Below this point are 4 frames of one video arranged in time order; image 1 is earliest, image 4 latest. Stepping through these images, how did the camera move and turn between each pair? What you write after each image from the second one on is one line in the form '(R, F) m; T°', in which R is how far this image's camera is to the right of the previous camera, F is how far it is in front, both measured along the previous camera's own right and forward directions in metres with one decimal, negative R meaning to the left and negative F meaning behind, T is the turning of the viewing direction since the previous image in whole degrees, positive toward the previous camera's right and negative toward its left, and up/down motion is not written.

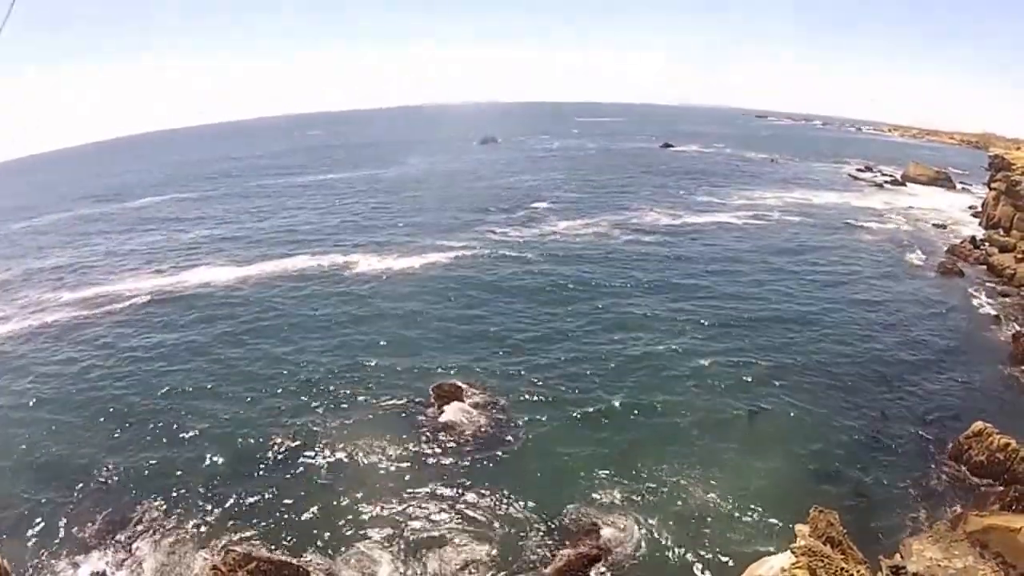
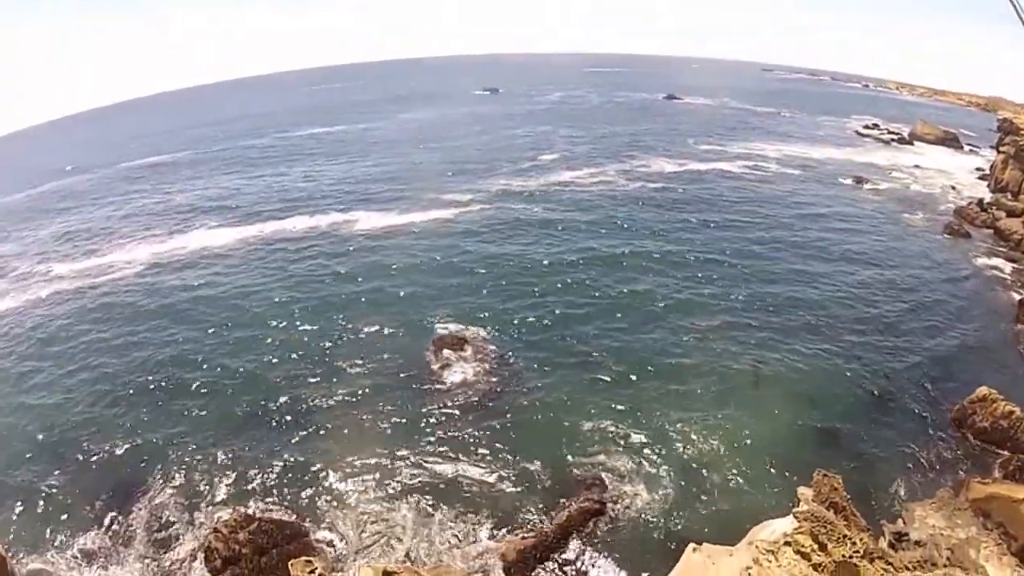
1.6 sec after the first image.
(0.0, +0.6) m; 0°
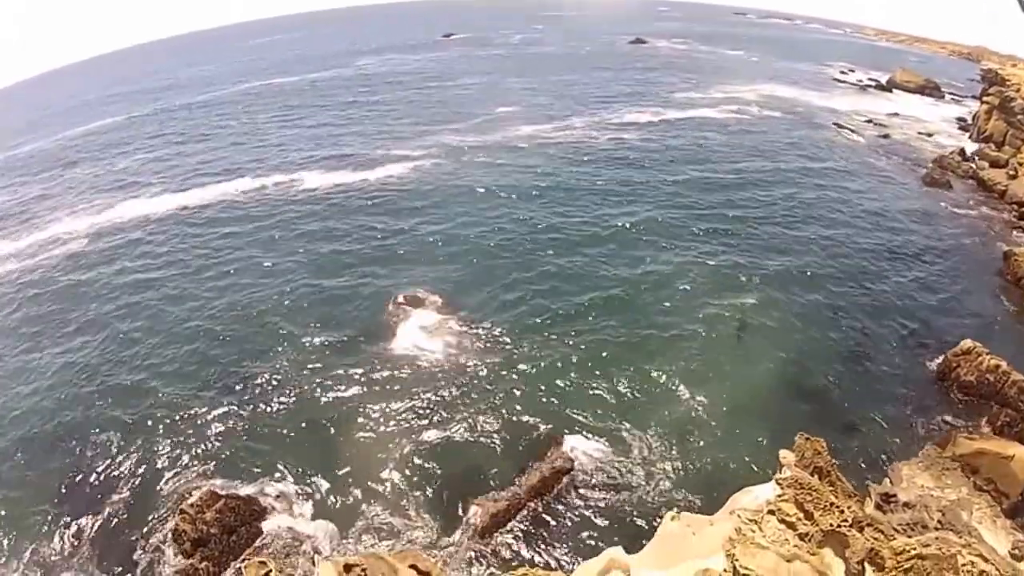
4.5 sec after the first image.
(+0.5, +1.8) m; +2°
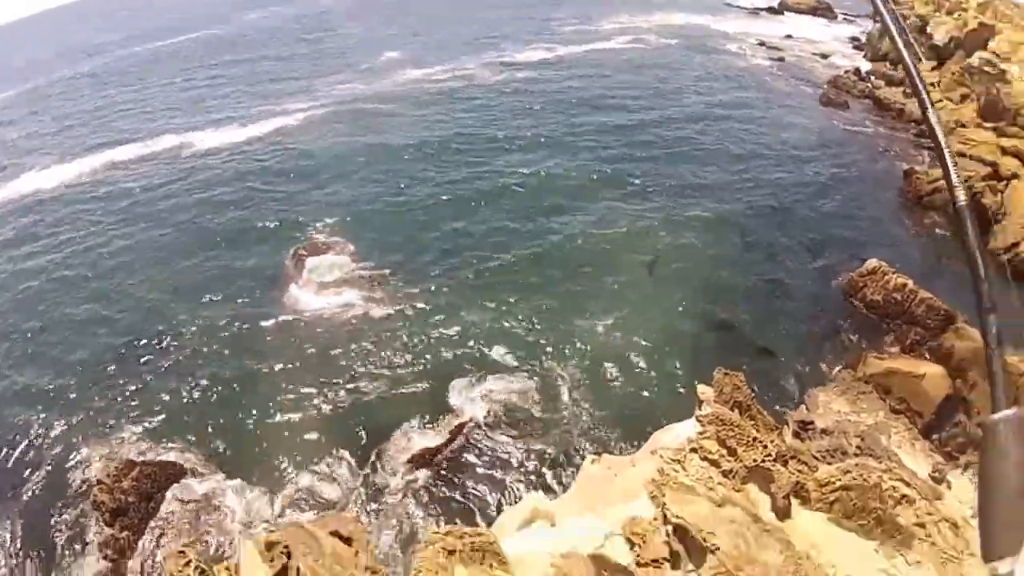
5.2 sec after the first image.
(+1.1, +1.4) m; +5°
